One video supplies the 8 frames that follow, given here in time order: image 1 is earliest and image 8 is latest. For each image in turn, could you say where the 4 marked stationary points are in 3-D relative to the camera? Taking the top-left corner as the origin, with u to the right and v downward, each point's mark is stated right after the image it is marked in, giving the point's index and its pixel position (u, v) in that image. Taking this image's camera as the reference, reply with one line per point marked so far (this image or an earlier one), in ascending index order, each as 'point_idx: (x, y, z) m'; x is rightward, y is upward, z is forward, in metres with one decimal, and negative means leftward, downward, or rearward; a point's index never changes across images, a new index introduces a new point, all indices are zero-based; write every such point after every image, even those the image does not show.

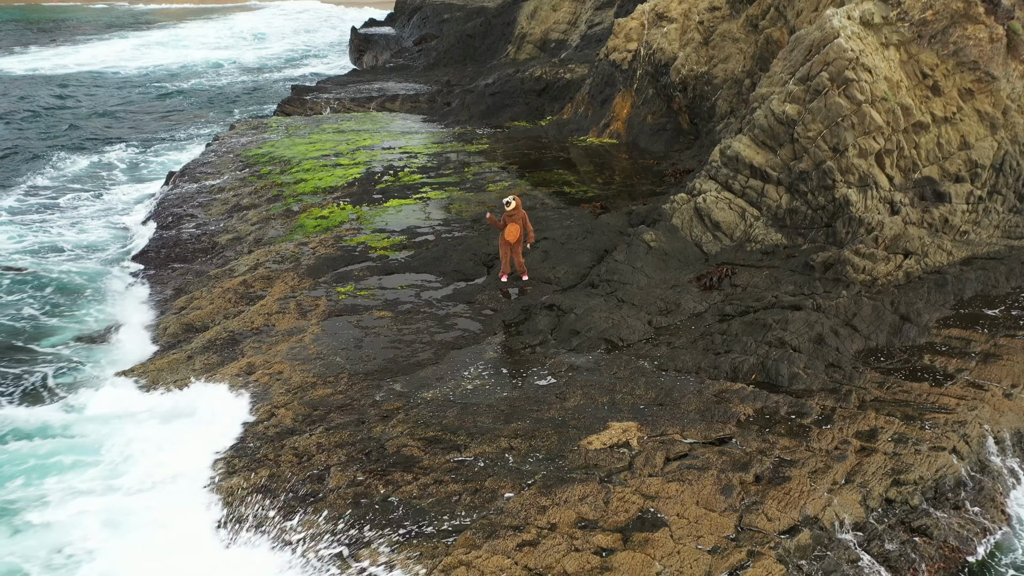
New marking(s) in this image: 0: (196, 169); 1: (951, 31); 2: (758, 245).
0: (-4.6, +1.5, +16.7) m
1: (+3.9, +2.3, +10.2) m
2: (+2.2, +0.4, +10.2) m
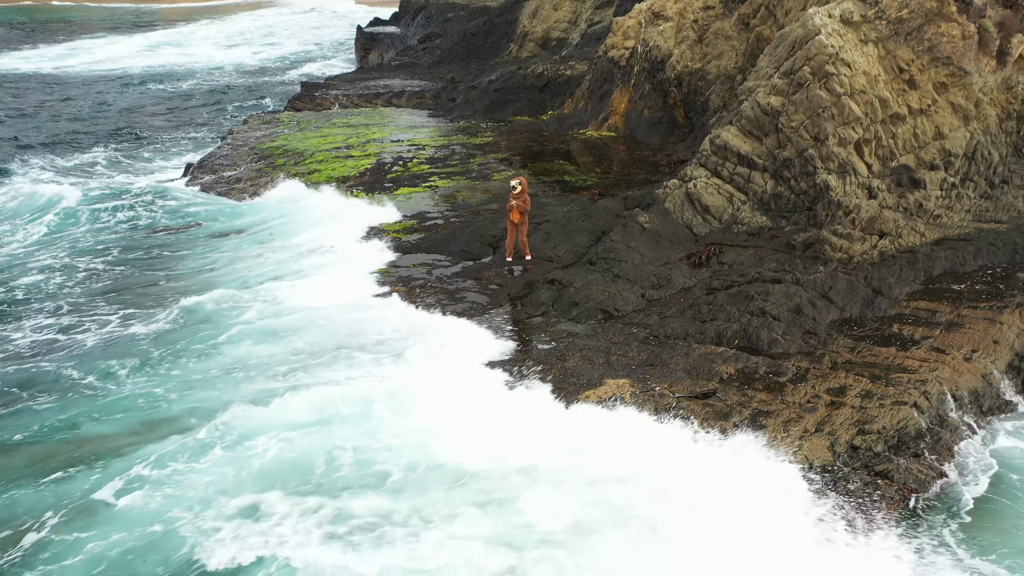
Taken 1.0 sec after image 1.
0: (-4.5, +1.7, +17.4) m
1: (+4.0, +2.5, +11.0) m
2: (+2.2, +0.6, +10.9) m
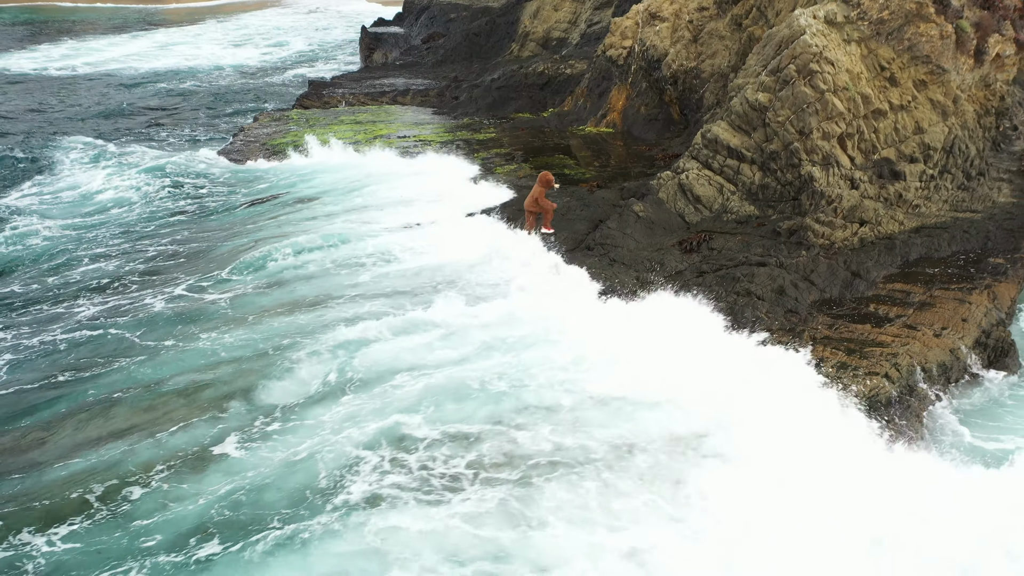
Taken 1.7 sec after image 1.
0: (-4.5, +1.8, +18.0) m
1: (+4.0, +2.6, +11.6) m
2: (+2.2, +0.7, +11.5) m
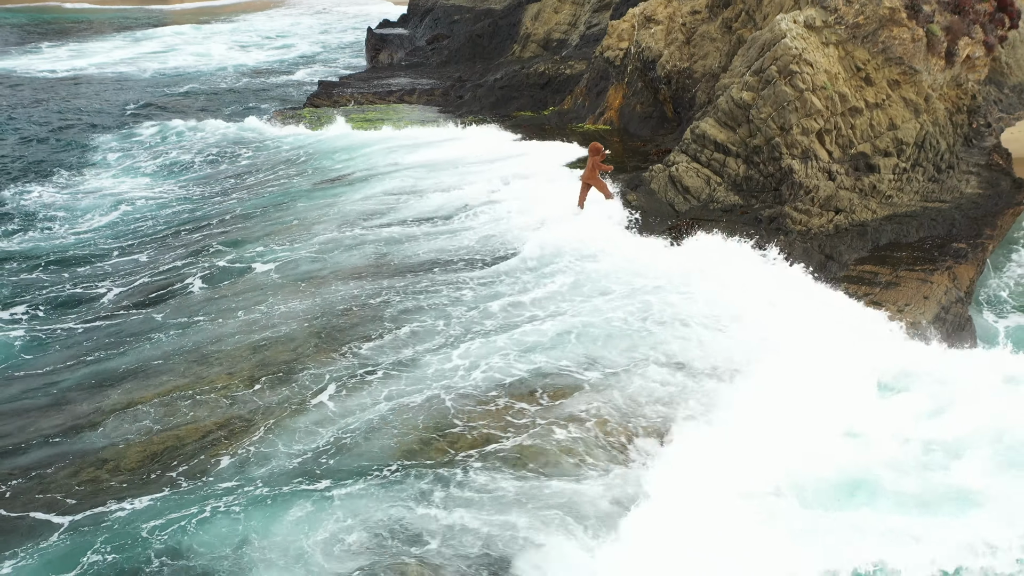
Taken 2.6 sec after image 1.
0: (-4.5, +2.0, +19.0) m
1: (+4.0, +2.8, +12.5) m
2: (+2.3, +0.9, +12.4) m
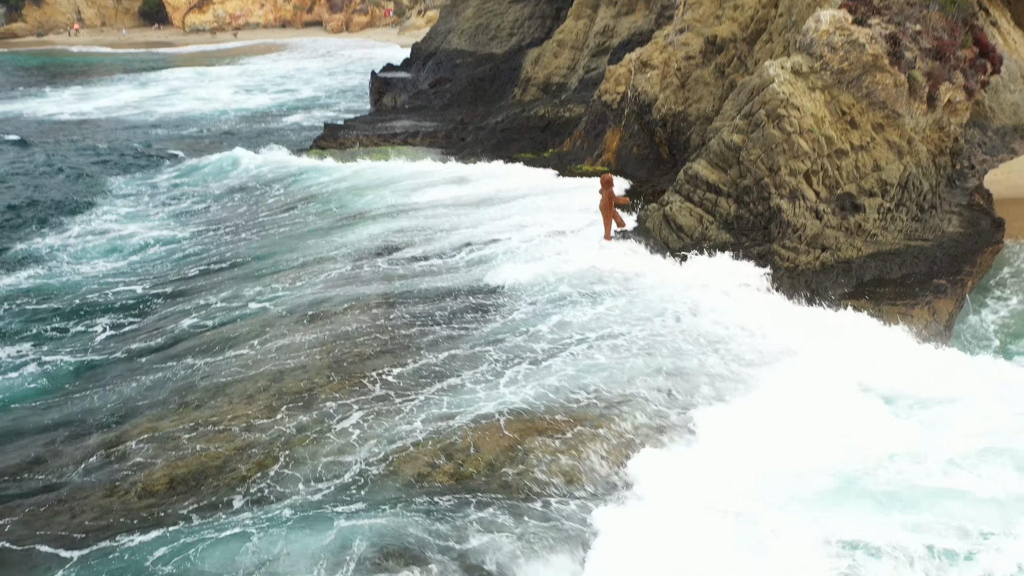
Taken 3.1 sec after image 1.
0: (-4.4, +1.4, +19.5) m
1: (+4.1, +2.4, +13.1) m
2: (+2.3, +0.5, +13.0) m
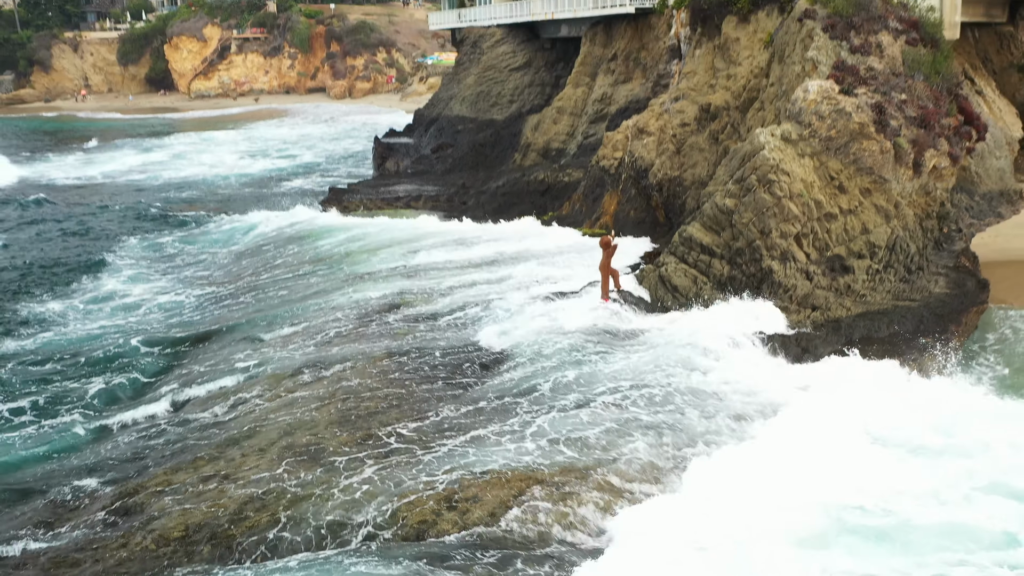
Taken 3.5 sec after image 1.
0: (-4.4, +0.4, +20.0) m
1: (+4.1, +1.7, +13.6) m
2: (+2.3, -0.2, +13.4) m
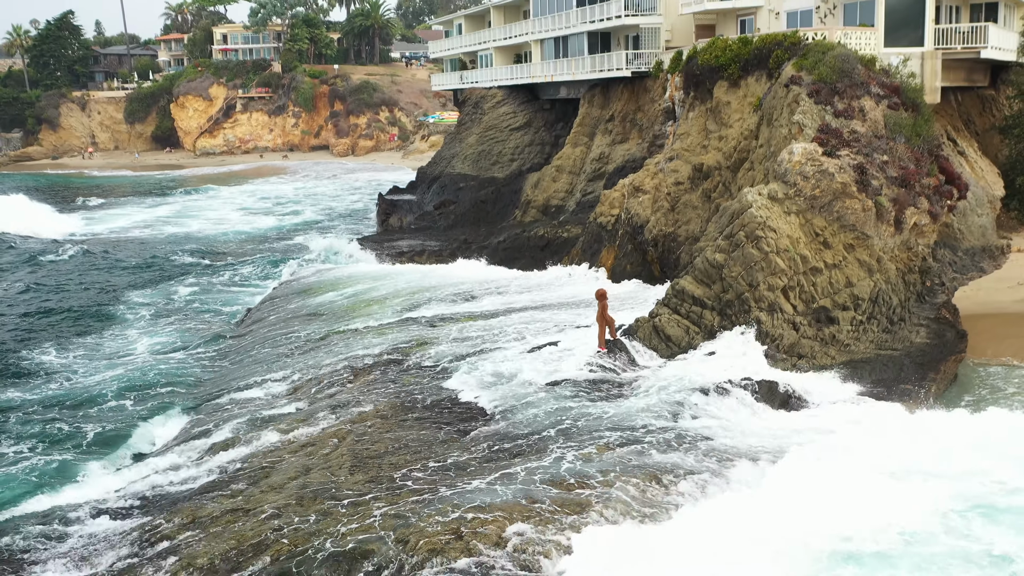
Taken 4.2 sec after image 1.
0: (-4.4, -0.6, +20.7) m
1: (+4.1, +1.1, +14.4) m
2: (+2.3, -0.8, +14.1) m
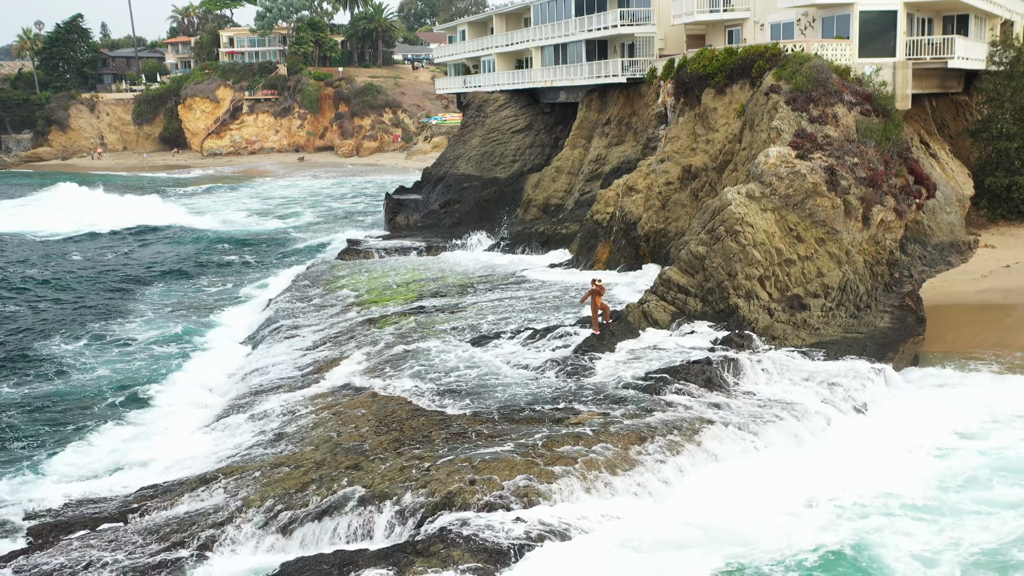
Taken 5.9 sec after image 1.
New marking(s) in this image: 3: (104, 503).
0: (-4.4, -0.4, +22.3) m
1: (+4.1, +1.2, +16.0) m
2: (+2.4, -0.7, +15.6) m
3: (-4.4, -2.3, +12.2) m
